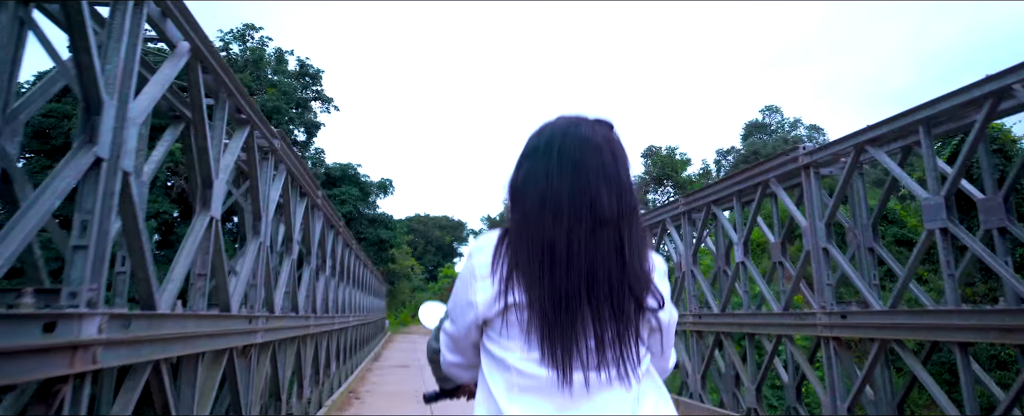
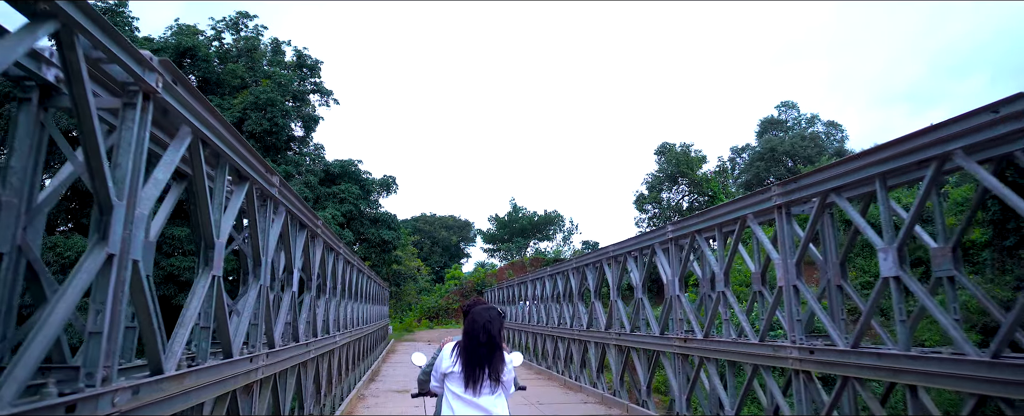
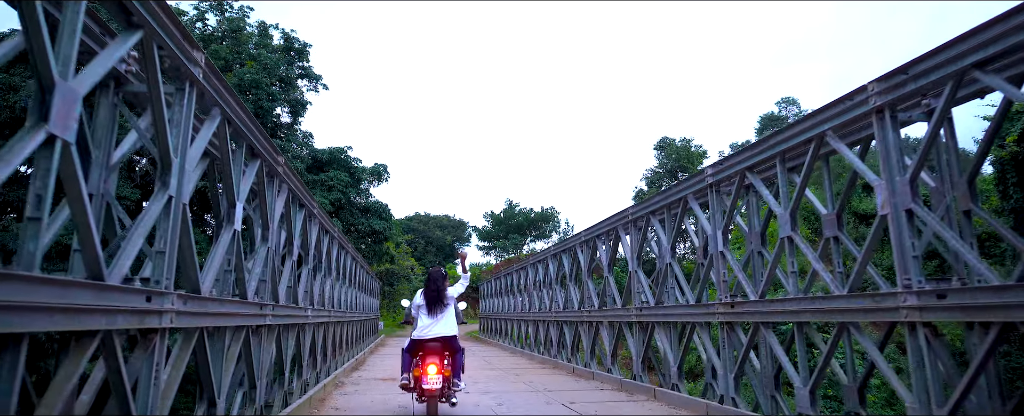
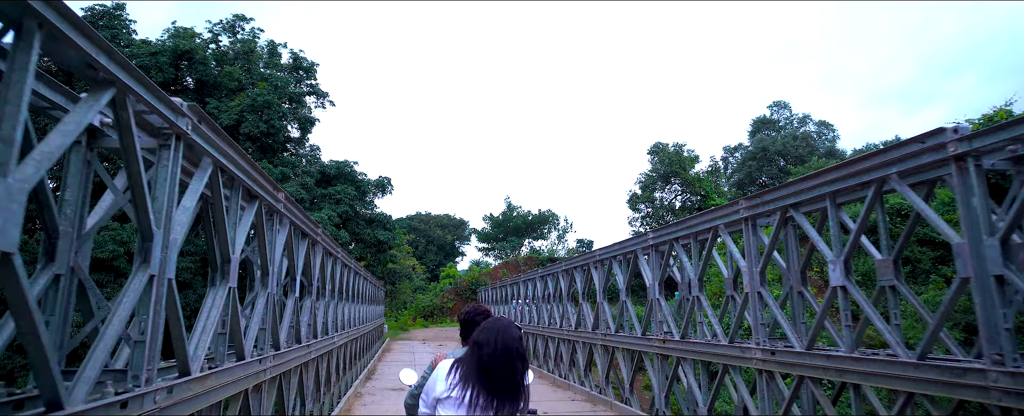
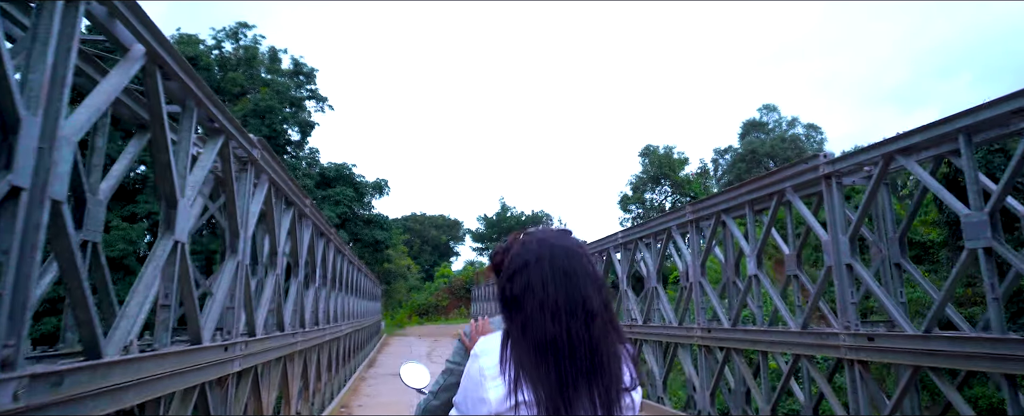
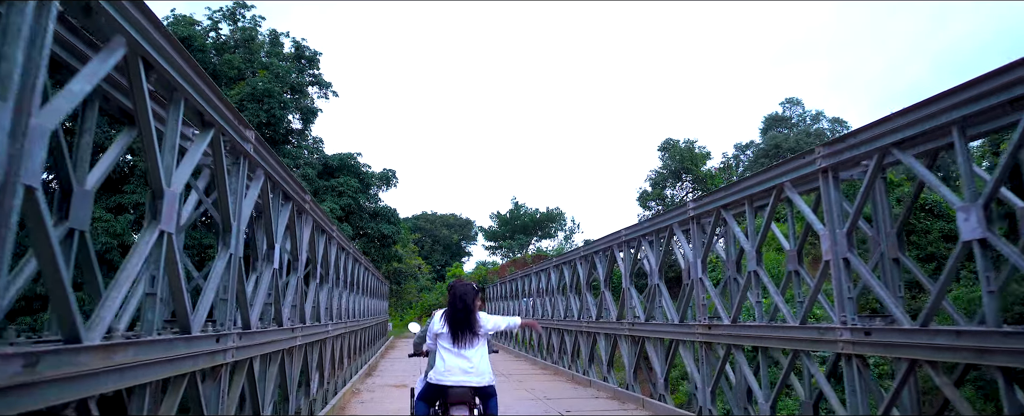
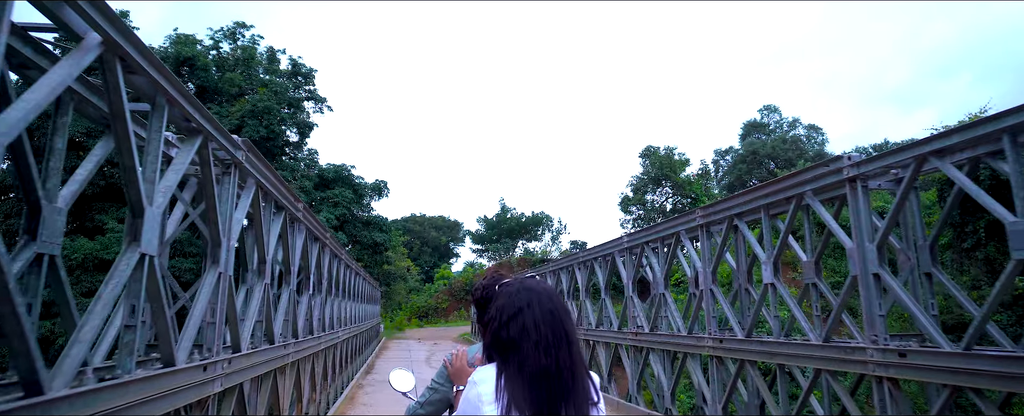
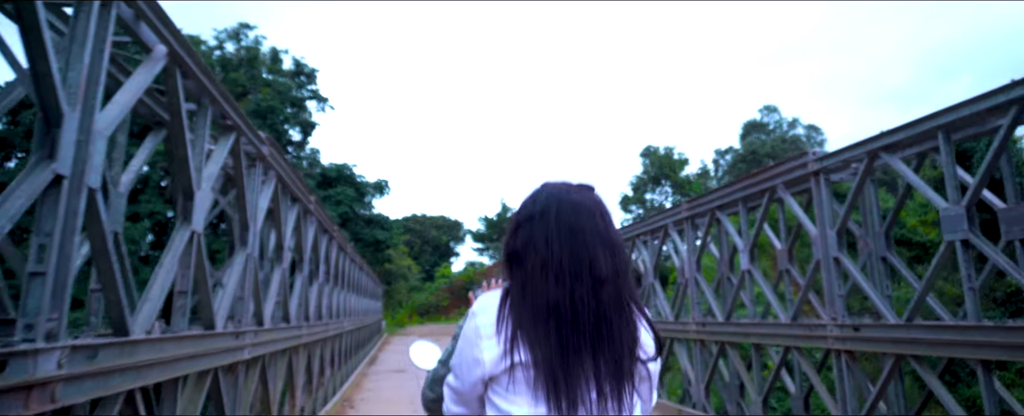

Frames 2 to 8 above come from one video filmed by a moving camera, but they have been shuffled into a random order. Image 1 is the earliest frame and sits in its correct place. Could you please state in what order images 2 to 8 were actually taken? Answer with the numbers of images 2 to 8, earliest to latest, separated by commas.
8, 5, 7, 4, 2, 6, 3
